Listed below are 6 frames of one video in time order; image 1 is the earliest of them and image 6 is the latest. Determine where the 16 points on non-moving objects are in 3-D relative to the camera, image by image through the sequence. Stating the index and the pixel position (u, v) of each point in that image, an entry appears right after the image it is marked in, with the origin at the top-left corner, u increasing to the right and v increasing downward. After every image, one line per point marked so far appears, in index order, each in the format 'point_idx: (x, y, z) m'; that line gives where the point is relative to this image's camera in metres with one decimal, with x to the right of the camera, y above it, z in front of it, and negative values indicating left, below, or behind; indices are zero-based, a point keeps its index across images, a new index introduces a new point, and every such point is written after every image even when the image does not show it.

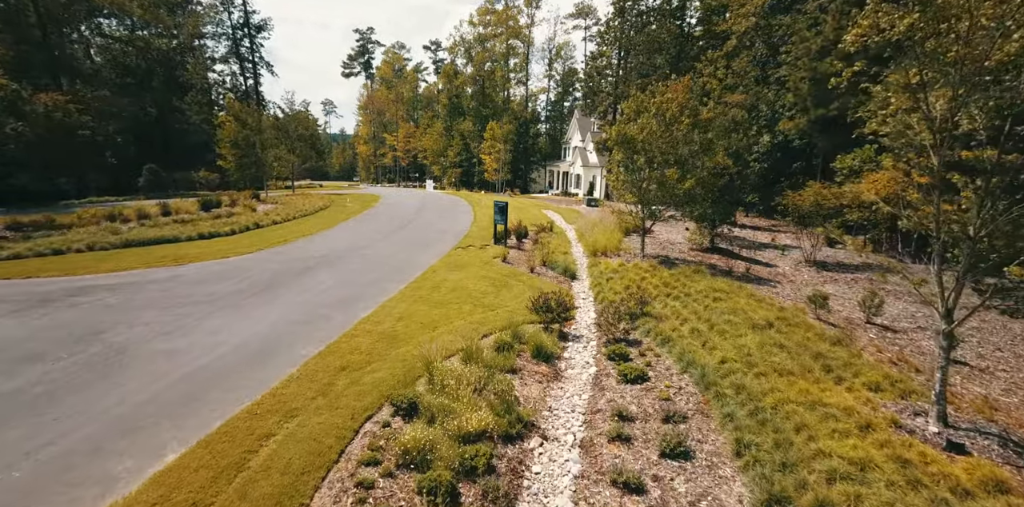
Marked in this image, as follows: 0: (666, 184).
0: (+4.8, +2.0, +15.6) m
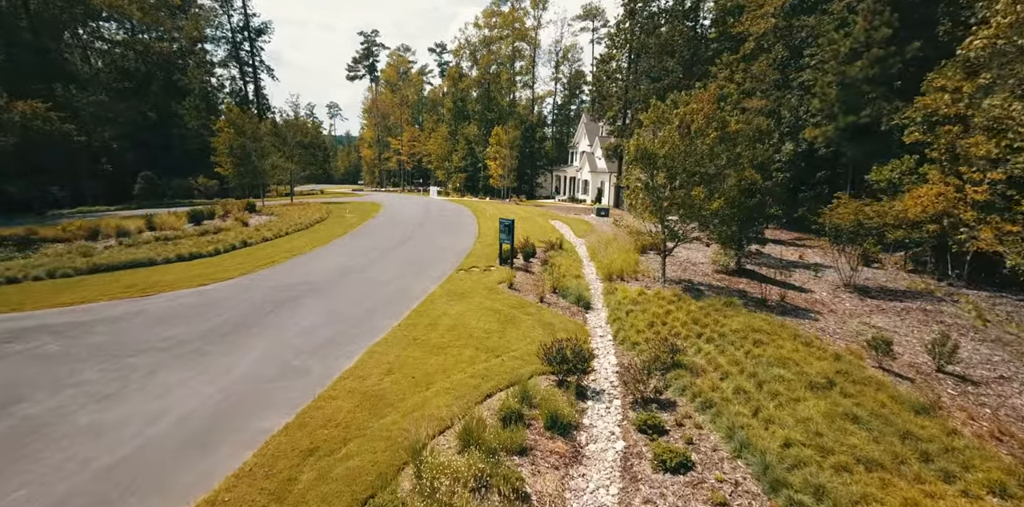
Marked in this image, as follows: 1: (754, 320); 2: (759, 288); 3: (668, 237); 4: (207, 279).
0: (+5.0, +1.3, +14.0) m
1: (+5.4, -1.4, +11.0) m
2: (+7.2, -1.0, +14.6) m
3: (+4.5, +0.5, +14.6) m
4: (-8.5, -0.7, +13.9) m
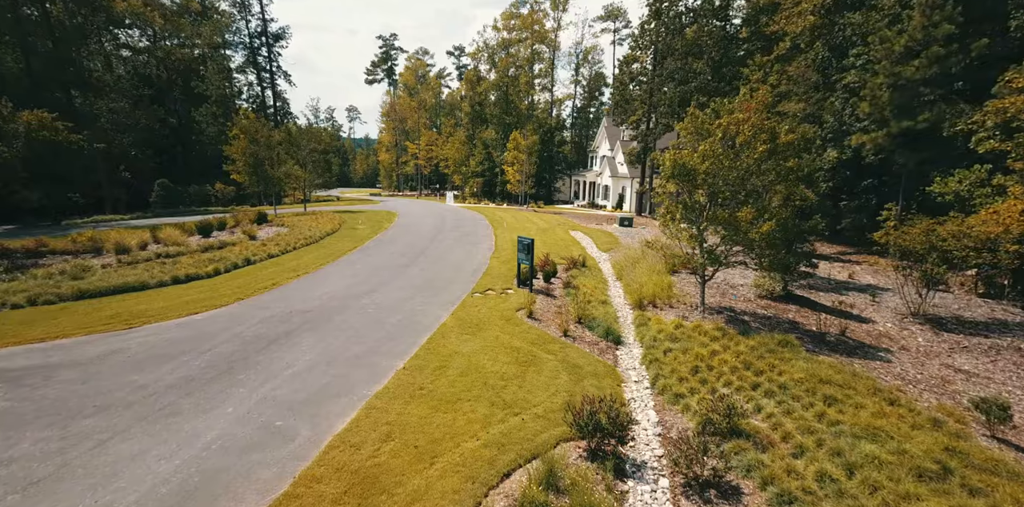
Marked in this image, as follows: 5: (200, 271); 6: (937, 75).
0: (+5.5, +0.6, +12.4) m
1: (+5.8, -2.1, +9.4) m
2: (+7.7, -1.7, +12.9) m
3: (+5.1, -0.2, +13.0) m
4: (-7.9, -1.3, +12.7) m
5: (-9.8, -0.5, +15.7) m
6: (+15.6, +6.6, +18.4) m
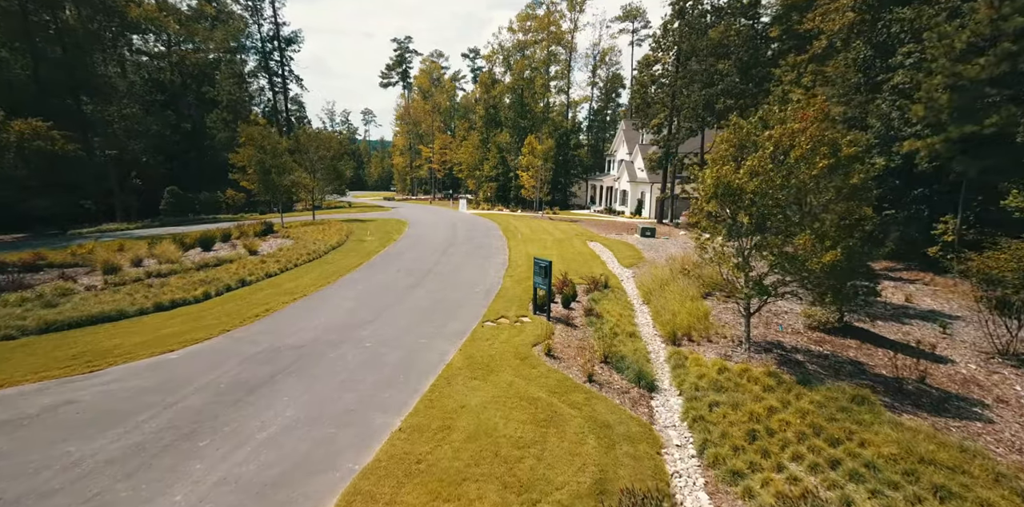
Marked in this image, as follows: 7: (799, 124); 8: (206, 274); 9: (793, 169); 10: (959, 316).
0: (+5.9, 0.0, +10.6) m
1: (+6.0, -2.7, +7.6) m
2: (+8.1, -2.3, +11.0) m
3: (+5.4, -0.8, +11.2) m
4: (-7.6, -1.9, +11.3) m
5: (-9.4, -1.2, +14.4) m
6: (+16.2, +5.9, +16.4) m
7: (+6.1, +2.8, +10.6) m
8: (-10.5, -0.7, +17.1) m
9: (+5.9, +1.8, +10.5) m
10: (+12.6, -1.8, +14.3) m
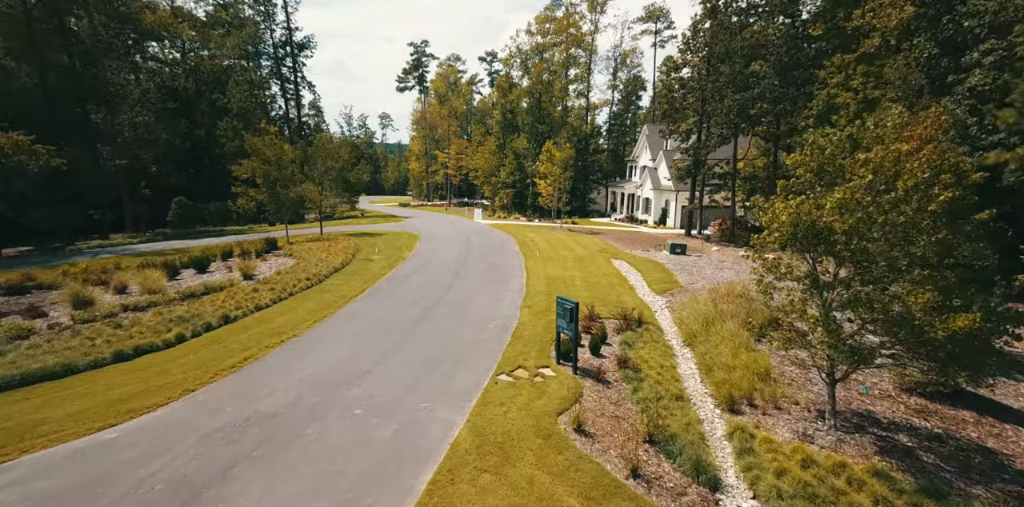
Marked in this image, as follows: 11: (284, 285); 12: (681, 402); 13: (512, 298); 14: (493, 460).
0: (+6.3, -1.0, +8.2) m
1: (+6.3, -3.7, +5.2) m
2: (+8.5, -3.3, +8.5) m
3: (+5.8, -1.8, +8.8) m
4: (-7.2, -2.9, +9.3) m
5: (-8.9, -2.1, +12.5) m
6: (+16.7, +4.9, +13.6) m
7: (+6.5, +1.8, +8.2) m
8: (-9.9, -1.6, +15.2) m
9: (+6.3, +0.9, +8.1) m
10: (+13.1, -2.8, +11.6) m
11: (-8.7, -1.1, +18.9) m
12: (+3.5, -3.0, +10.4) m
13: (0.0, -1.6, +18.4) m
14: (-0.4, -3.4, +8.3) m
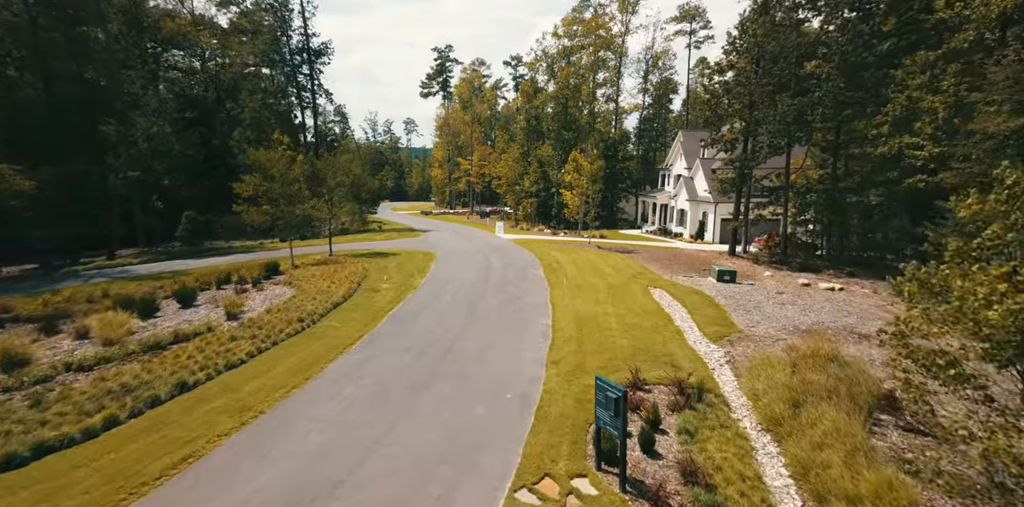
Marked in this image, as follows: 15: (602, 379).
0: (+6.5, -2.2, +4.7) m
1: (+6.4, -4.9, +1.6) m
2: (+8.7, -4.5, +4.9) m
3: (+6.1, -3.0, +5.3) m
4: (-6.9, -4.0, +6.5) m
5: (-8.4, -3.3, +9.7) m
6: (+17.3, +3.6, +9.7) m
7: (+6.7, +0.6, +4.7) m
8: (-9.3, -2.9, +12.5) m
9: (+6.6, -0.3, +4.6) m
10: (+13.5, -4.0, +7.8) m
11: (-7.9, -2.4, +16.1) m
12: (+3.9, -4.2, +7.1) m
13: (+0.8, -2.9, +15.2) m
14: (-0.1, -4.5, +5.1) m
15: (+1.7, -2.3, +8.9) m
